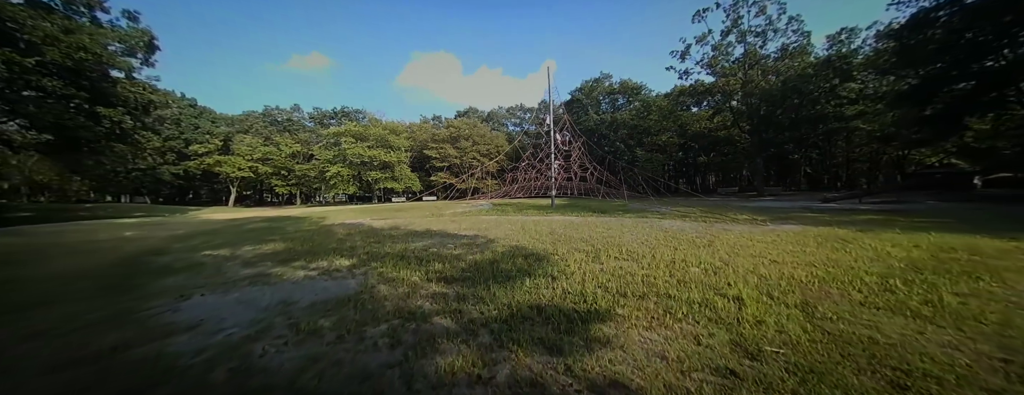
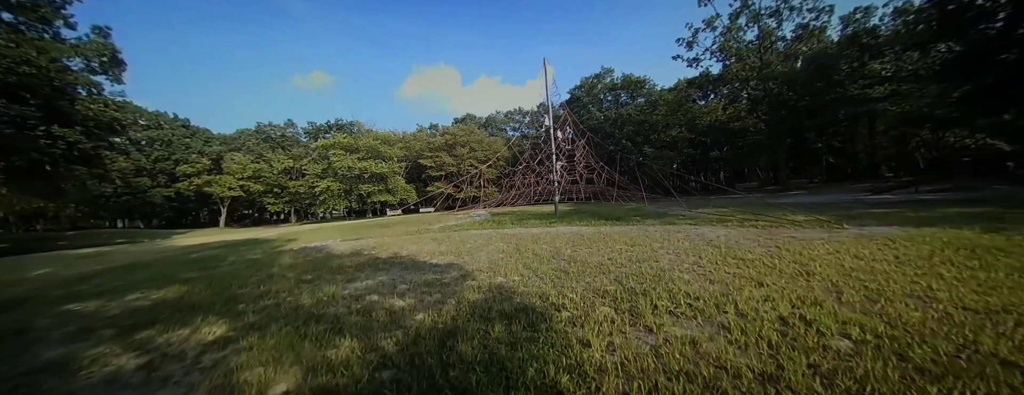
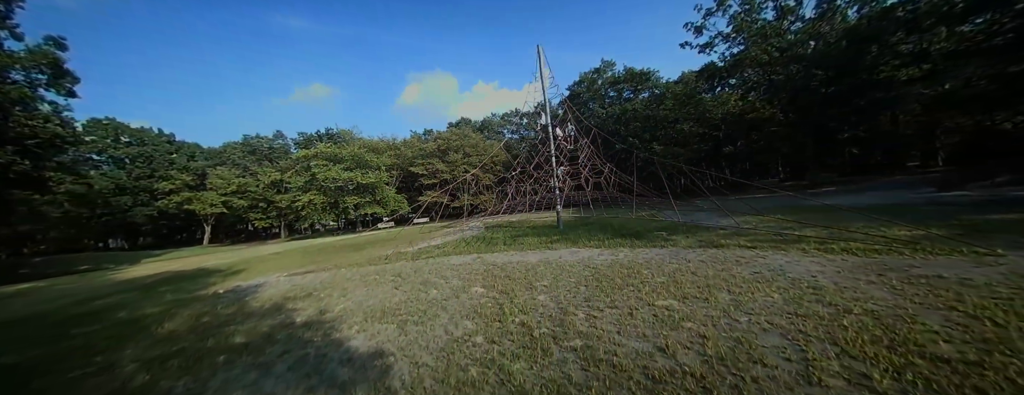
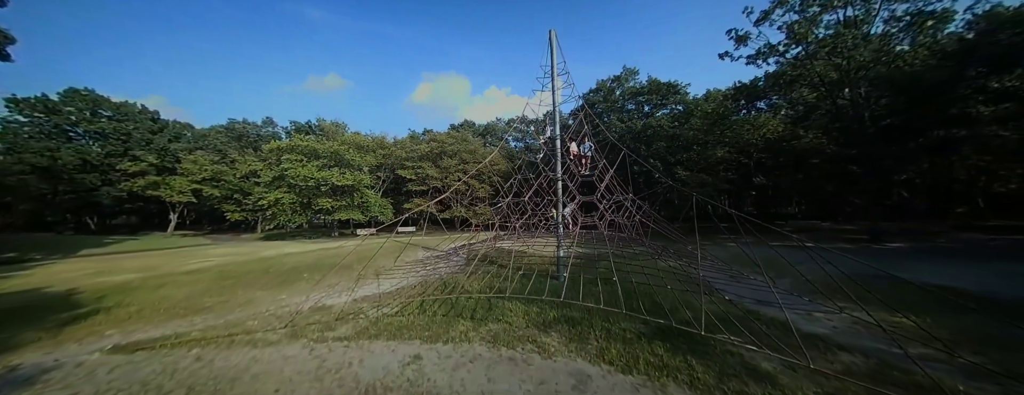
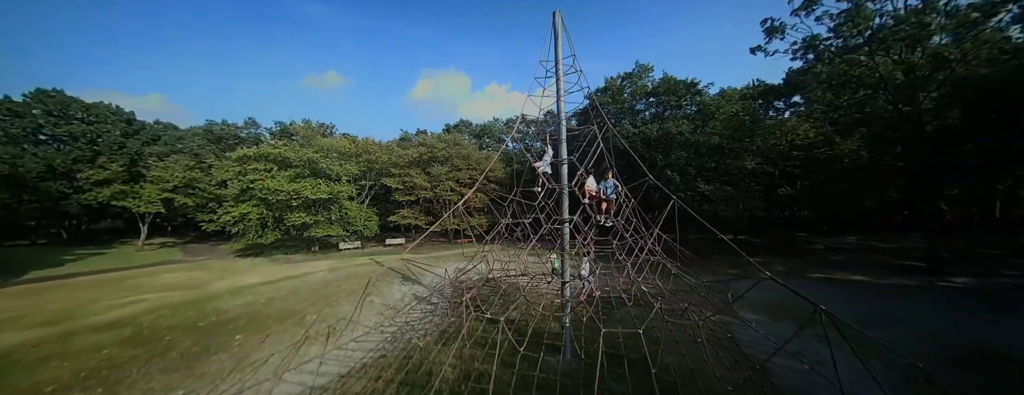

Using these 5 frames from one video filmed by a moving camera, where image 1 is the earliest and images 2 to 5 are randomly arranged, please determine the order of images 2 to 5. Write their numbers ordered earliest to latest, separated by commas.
2, 3, 4, 5
